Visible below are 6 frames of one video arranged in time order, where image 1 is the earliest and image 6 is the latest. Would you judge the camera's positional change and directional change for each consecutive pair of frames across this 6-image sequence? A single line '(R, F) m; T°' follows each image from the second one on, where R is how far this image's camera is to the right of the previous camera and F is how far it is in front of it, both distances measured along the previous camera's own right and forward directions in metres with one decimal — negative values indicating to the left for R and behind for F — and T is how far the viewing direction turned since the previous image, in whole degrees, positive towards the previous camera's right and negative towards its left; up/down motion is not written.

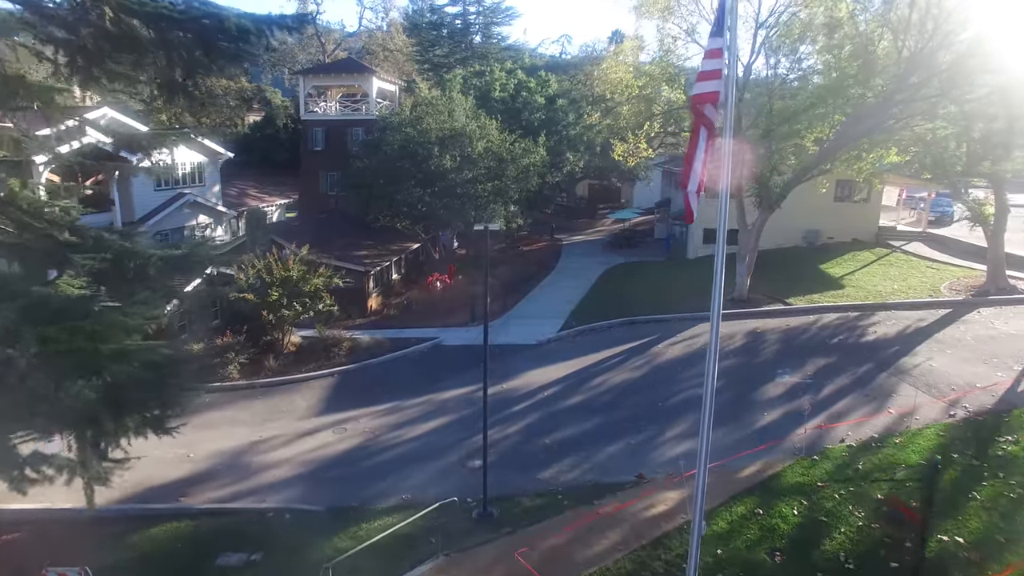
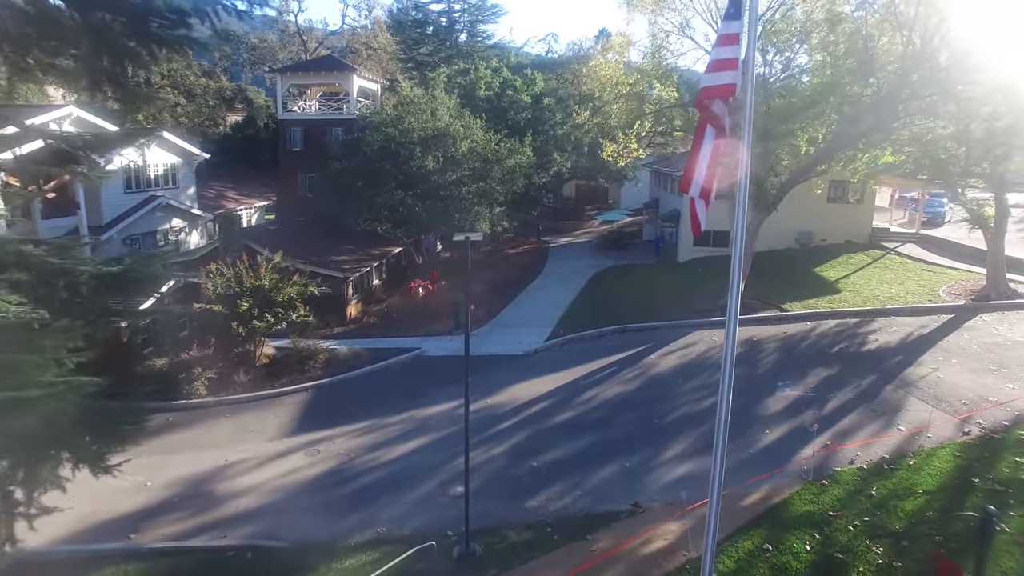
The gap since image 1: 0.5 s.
(0.0, +0.9) m; +1°
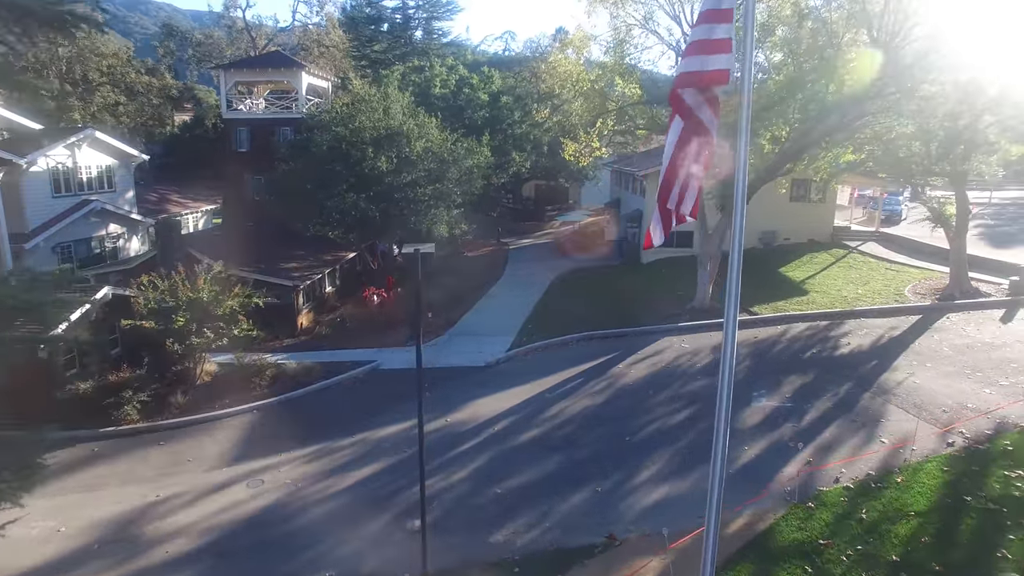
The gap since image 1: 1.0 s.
(0.0, +1.0) m; +3°
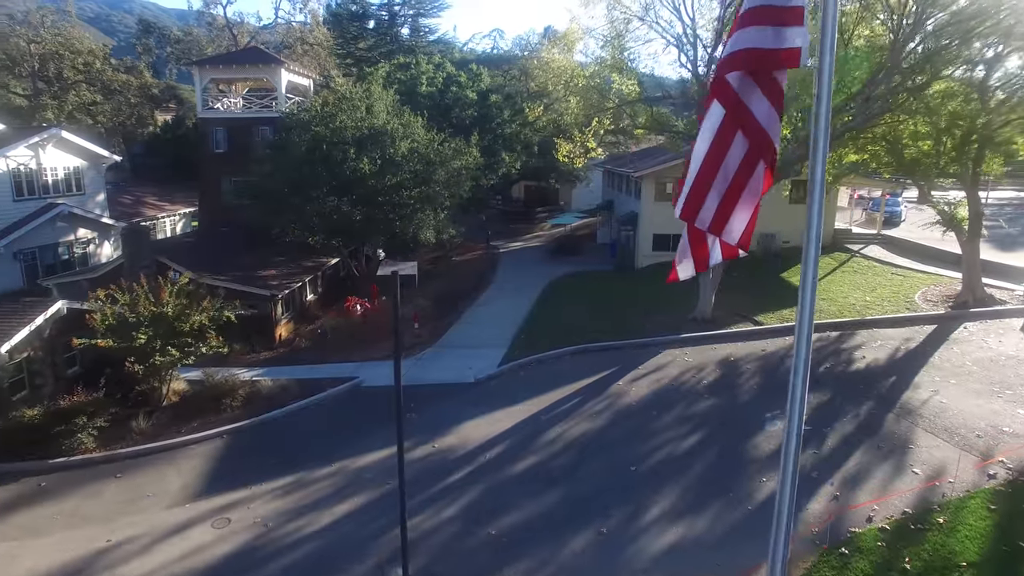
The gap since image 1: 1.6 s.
(-0.1, +1.1) m; +1°
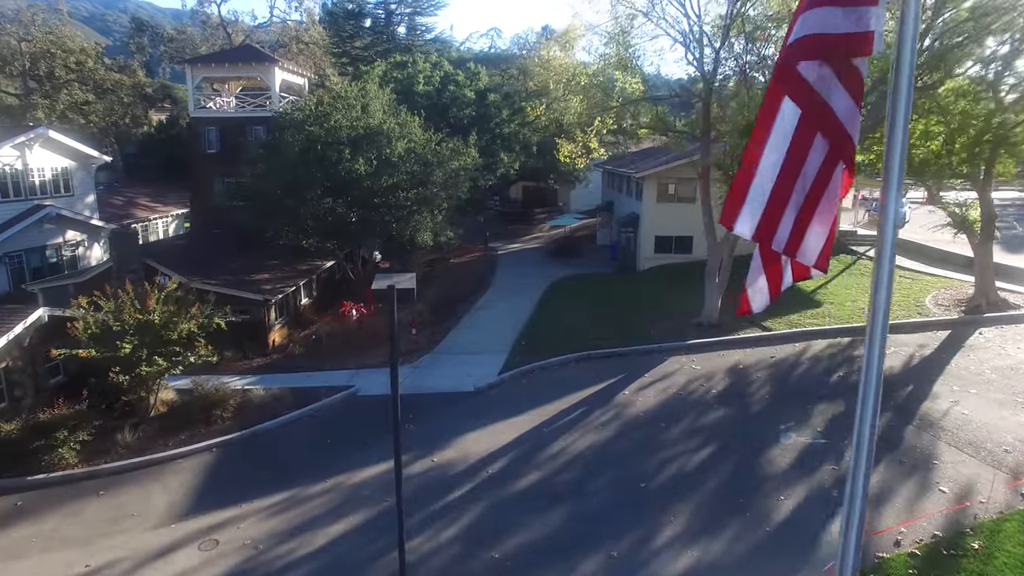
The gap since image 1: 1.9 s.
(-0.1, +0.6) m; 0°
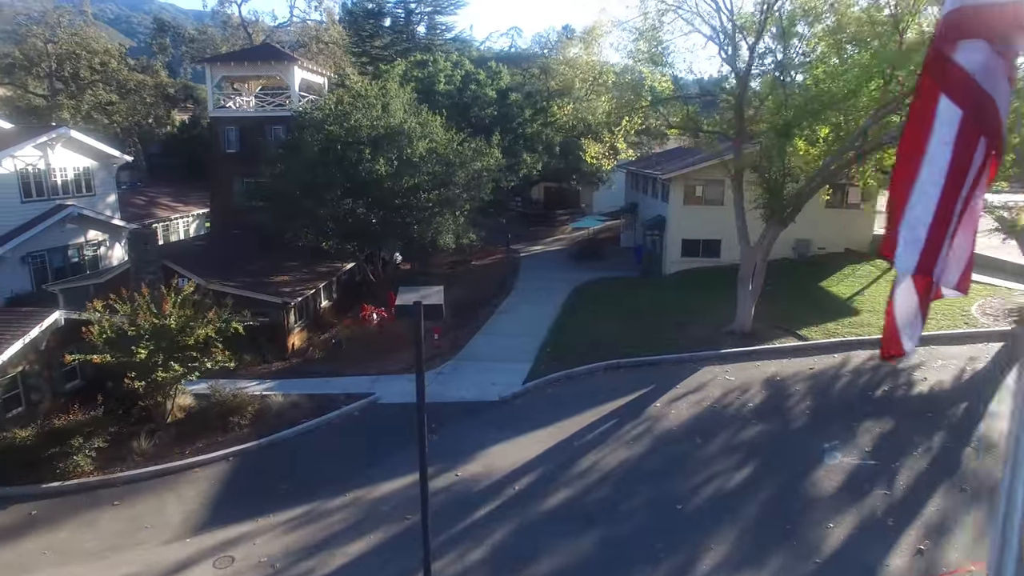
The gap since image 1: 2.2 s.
(-0.2, +0.6) m; -2°
